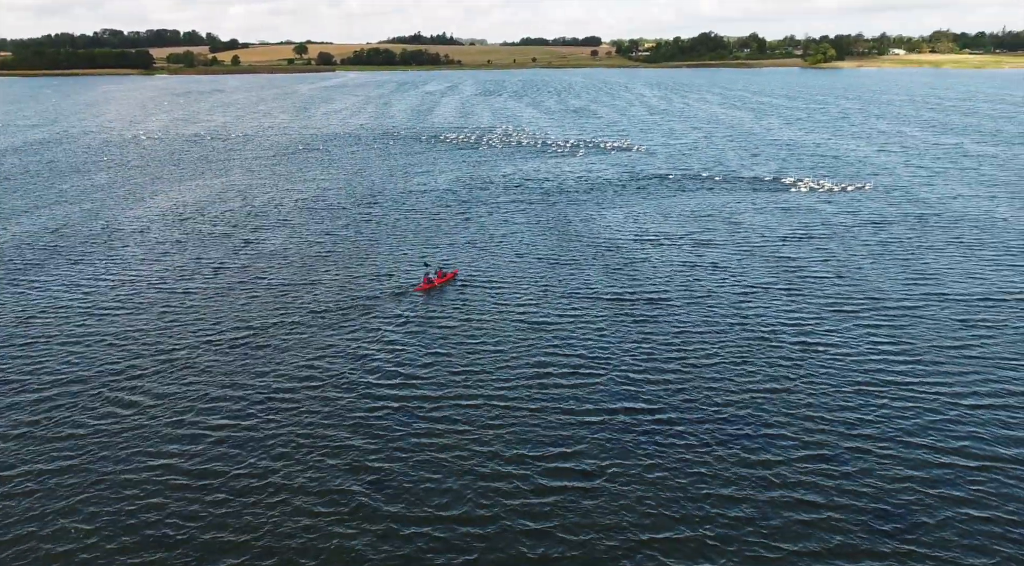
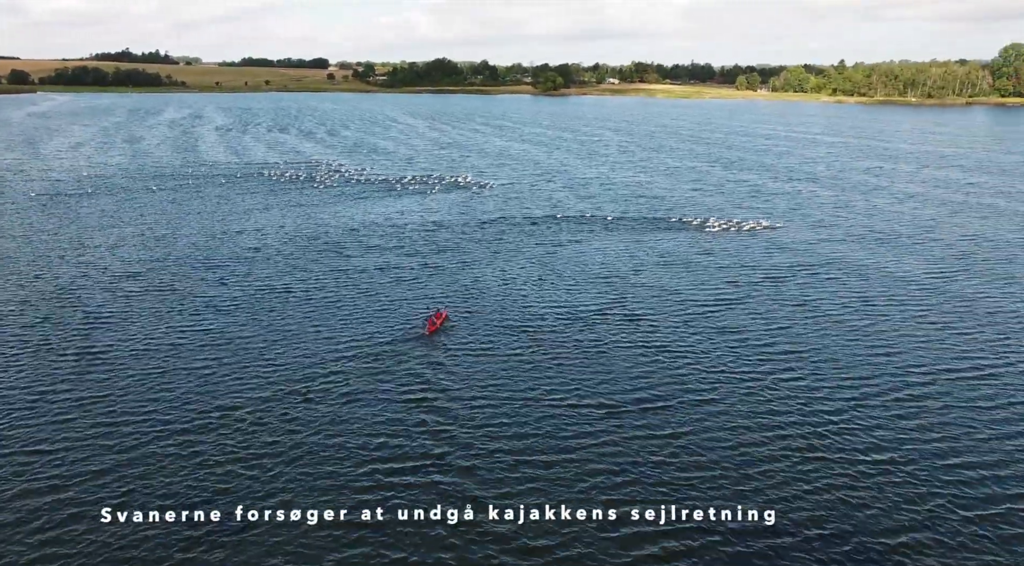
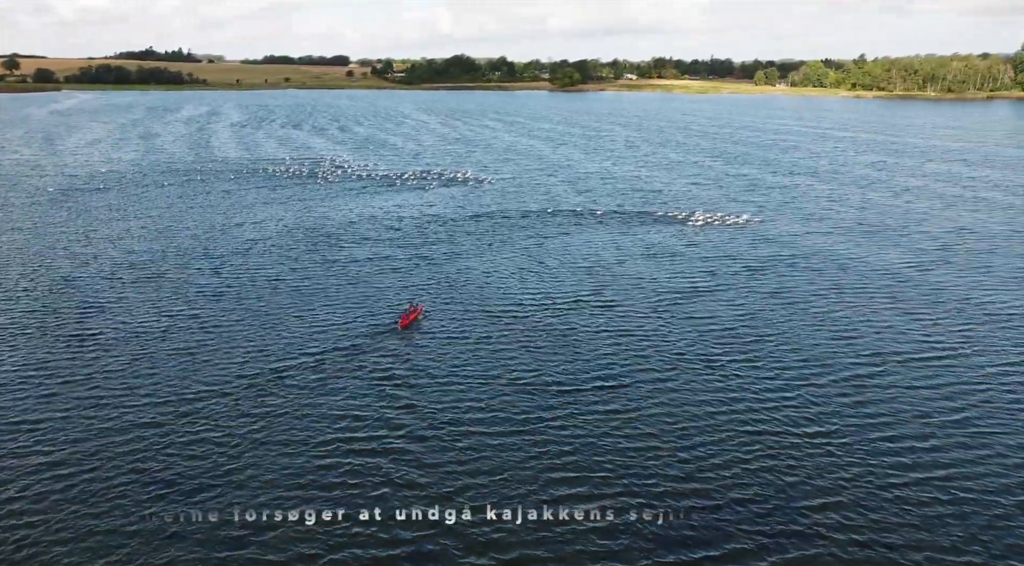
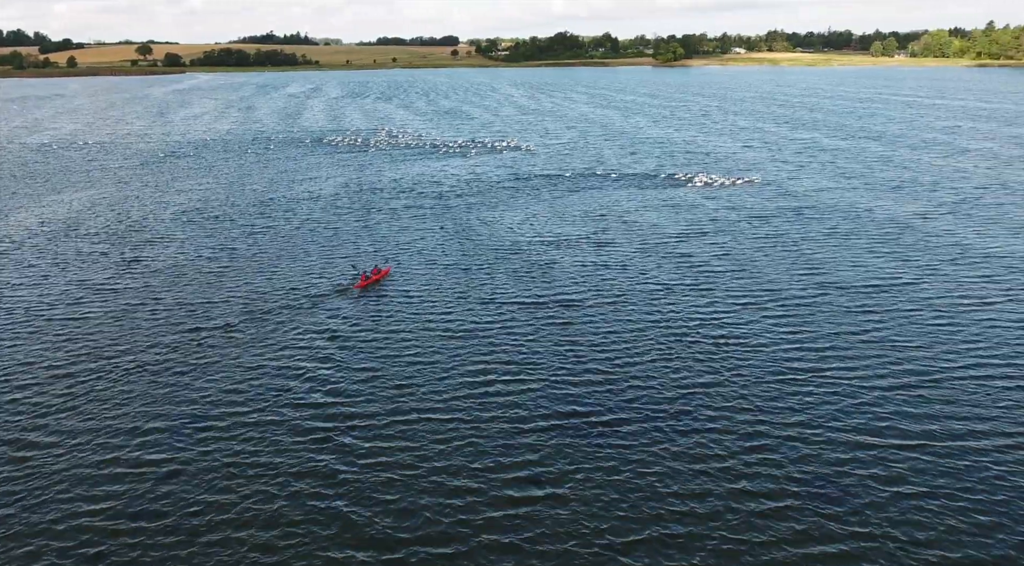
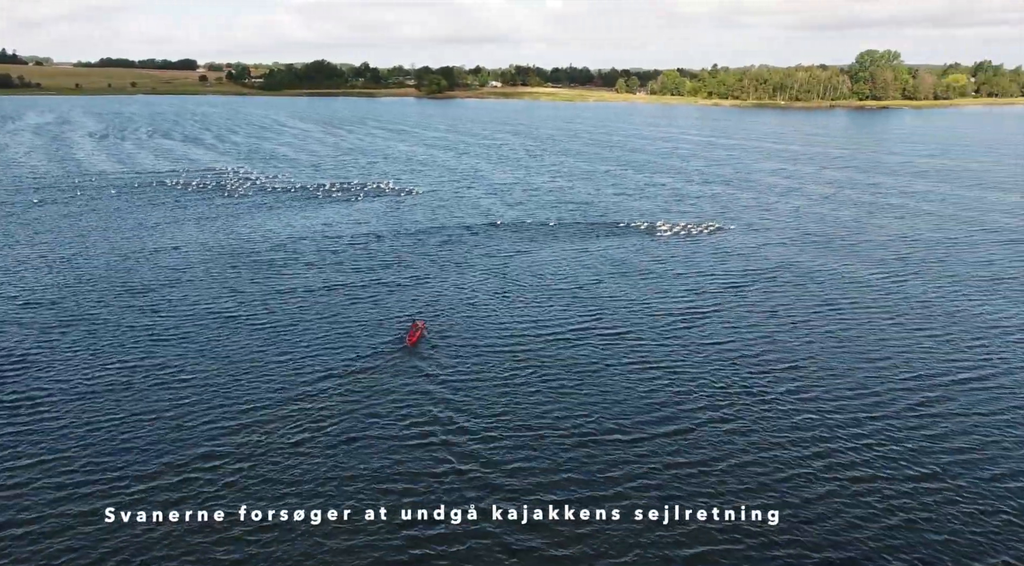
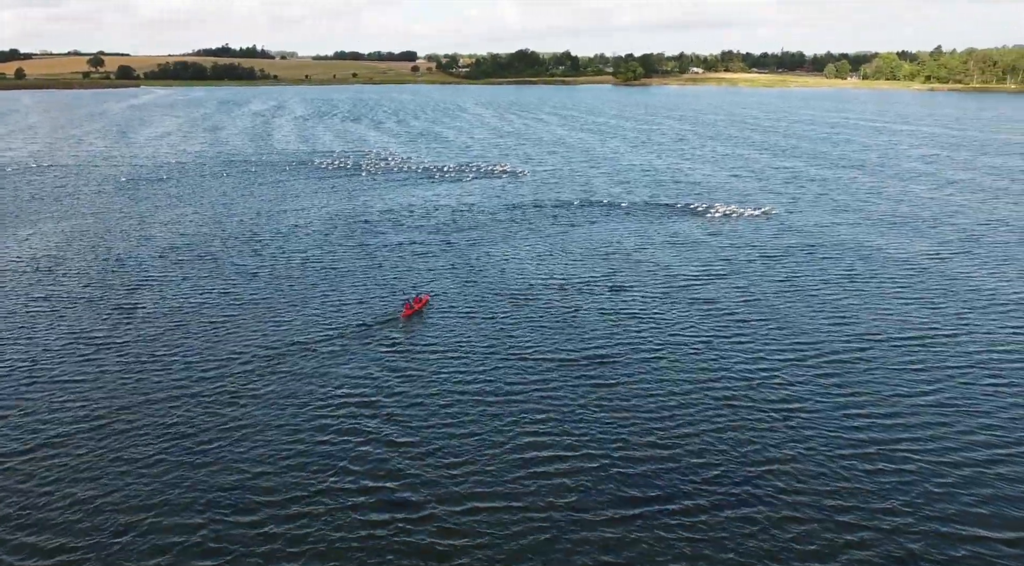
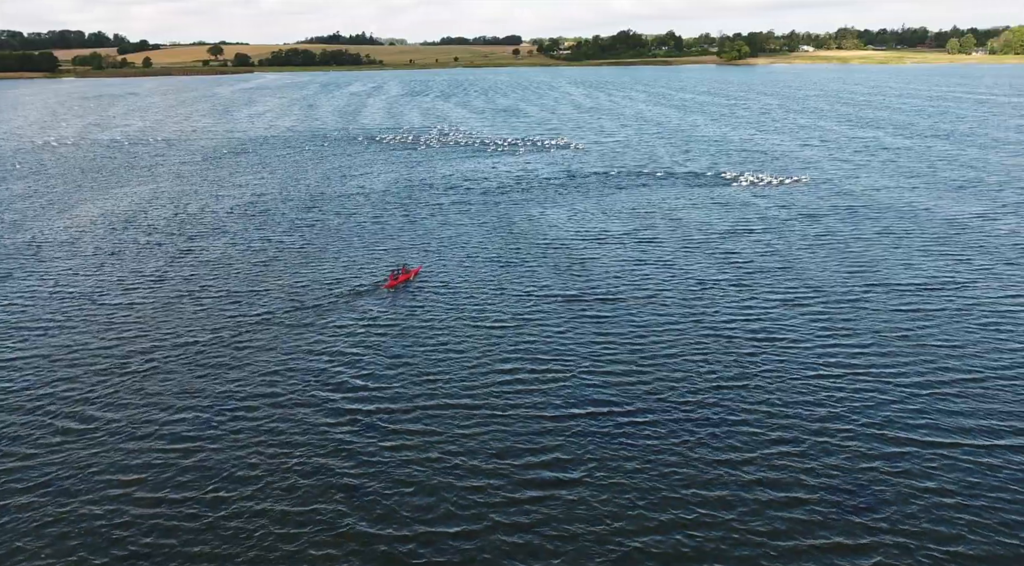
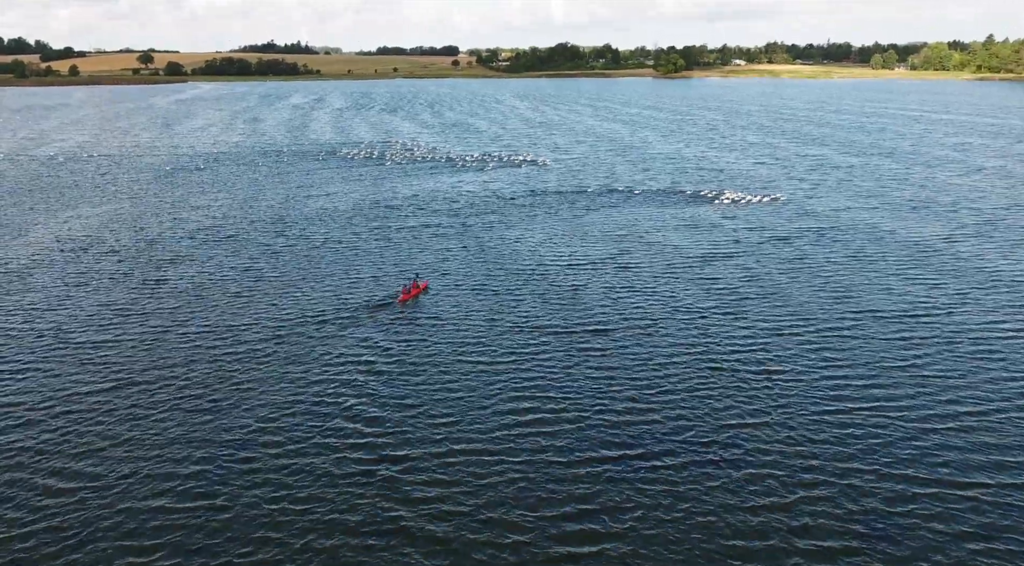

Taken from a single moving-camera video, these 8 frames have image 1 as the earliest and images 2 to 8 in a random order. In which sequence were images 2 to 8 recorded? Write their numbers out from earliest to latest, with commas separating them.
7, 4, 8, 6, 3, 2, 5
